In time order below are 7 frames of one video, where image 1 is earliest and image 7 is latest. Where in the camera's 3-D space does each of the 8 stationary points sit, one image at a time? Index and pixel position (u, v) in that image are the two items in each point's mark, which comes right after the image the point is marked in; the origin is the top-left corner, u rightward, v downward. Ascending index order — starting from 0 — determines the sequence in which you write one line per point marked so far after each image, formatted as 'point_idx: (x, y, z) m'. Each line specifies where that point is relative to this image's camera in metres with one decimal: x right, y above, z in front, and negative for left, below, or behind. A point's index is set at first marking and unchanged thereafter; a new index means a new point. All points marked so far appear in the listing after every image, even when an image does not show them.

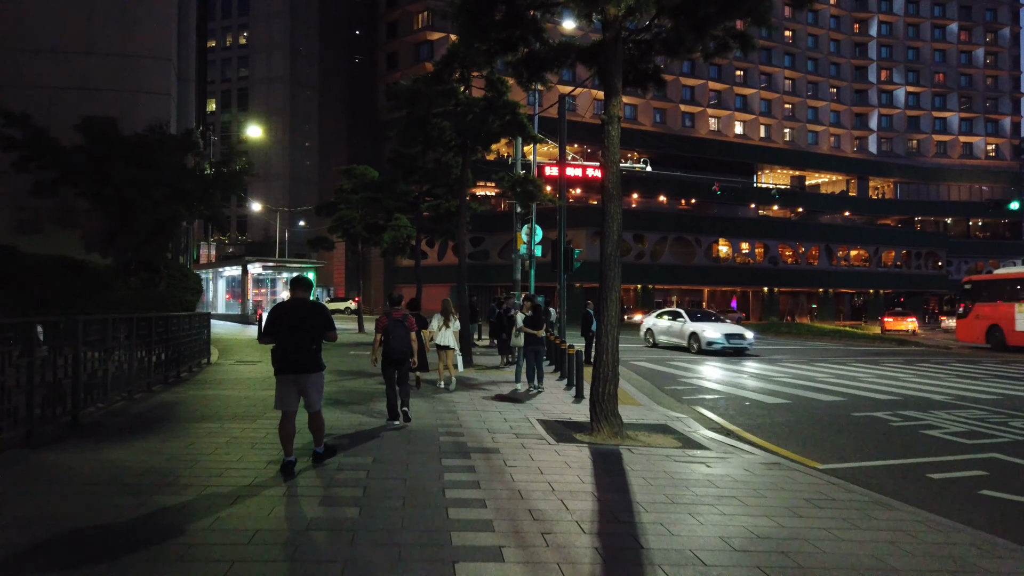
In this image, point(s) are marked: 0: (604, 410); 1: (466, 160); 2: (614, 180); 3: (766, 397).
0: (+1.1, -1.4, +8.9) m
1: (-1.1, +3.1, +18.9) m
2: (+1.2, +1.3, +9.1) m
3: (+4.6, -2.0, +14.0) m
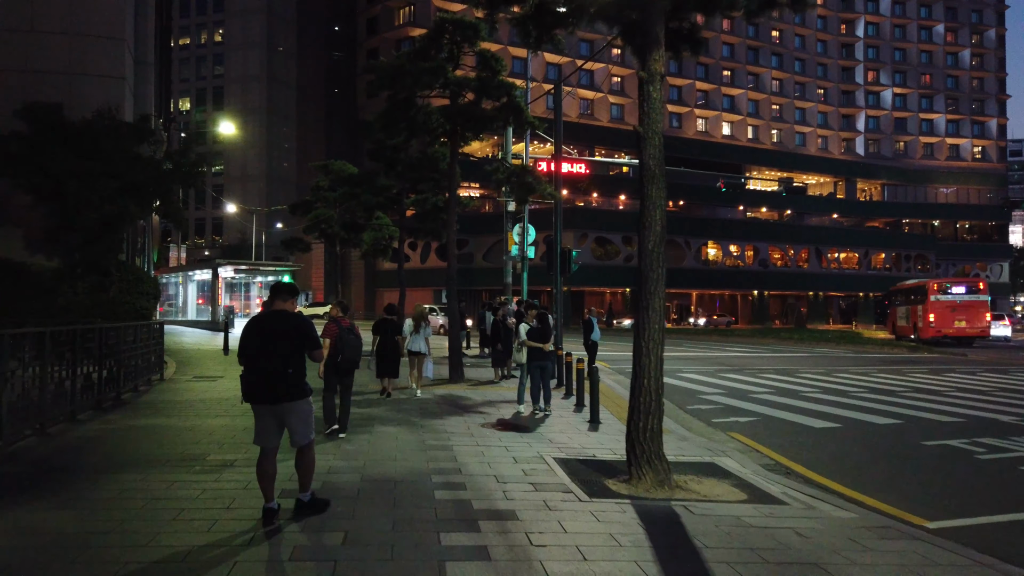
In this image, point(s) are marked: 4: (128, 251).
0: (+1.2, -1.5, +6.9) m
1: (-1.2, +3.0, +16.9) m
2: (+1.3, +1.2, +7.1) m
3: (+4.6, -2.0, +12.0) m
4: (-9.9, +0.9, +19.8) m
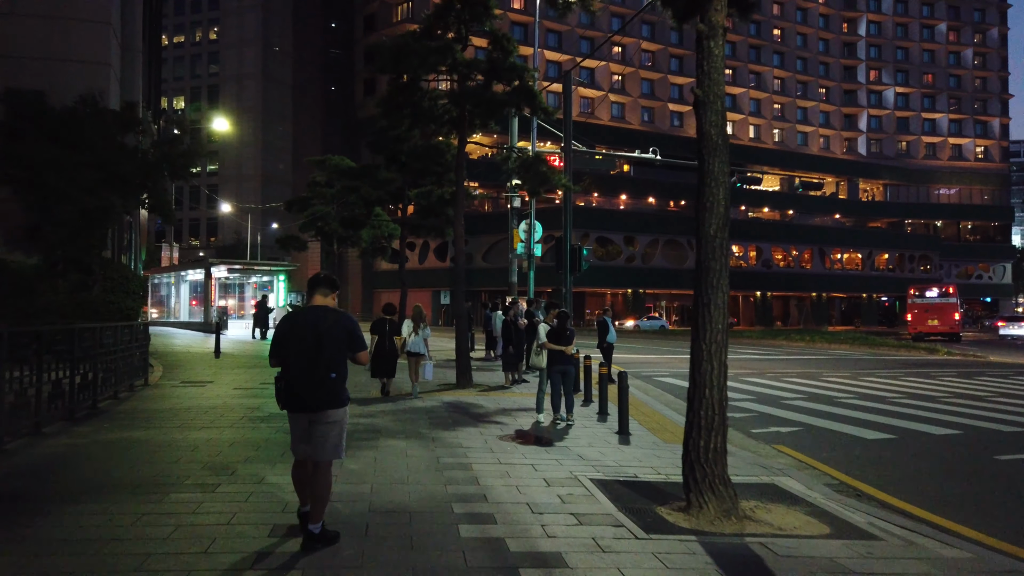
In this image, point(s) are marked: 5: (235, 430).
0: (+1.5, -1.4, +5.8) m
1: (-1.0, +3.0, +15.8) m
2: (+1.6, +1.3, +6.0) m
3: (+4.9, -2.0, +10.9) m
4: (-9.7, +1.0, +18.6) m
5: (-3.3, -1.7, +9.2) m
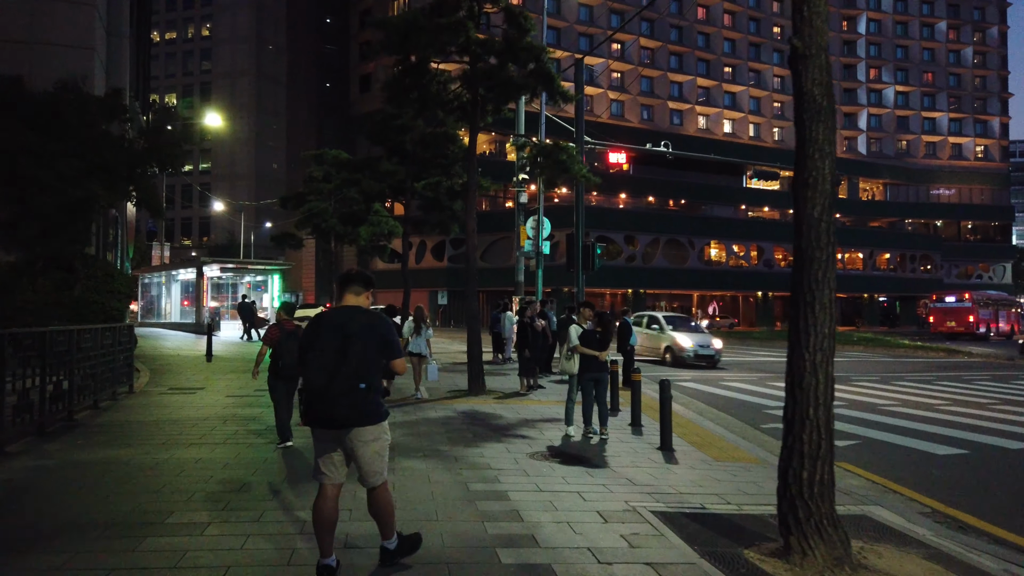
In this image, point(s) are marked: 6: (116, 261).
0: (+1.9, -1.4, +4.7) m
1: (-0.7, +3.1, +14.6) m
2: (+2.0, +1.3, +4.9) m
3: (+5.2, -2.0, +9.9) m
4: (-9.5, +1.0, +17.4) m
5: (-3.0, -1.7, +8.1) m
6: (-9.9, +0.7, +19.3) m
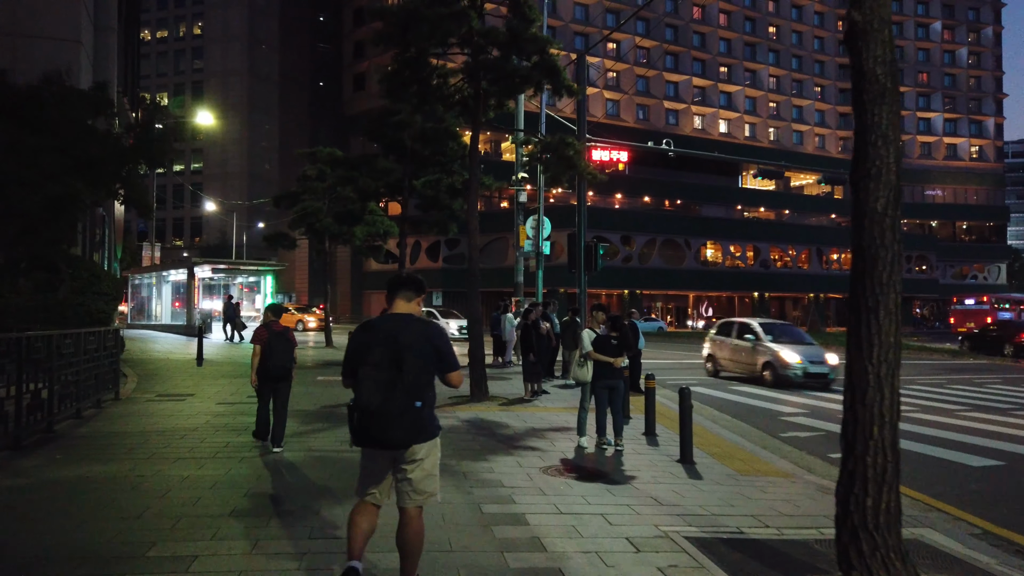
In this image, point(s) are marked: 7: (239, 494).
0: (+2.0, -1.4, +4.2) m
1: (-0.7, +3.0, +14.1) m
2: (+2.1, +1.3, +4.4) m
3: (+5.3, -2.0, +9.4) m
4: (-9.4, +0.9, +16.8) m
5: (-2.9, -1.7, +7.5) m
6: (-9.9, +0.6, +18.6) m
7: (-2.3, -1.7, +6.5) m
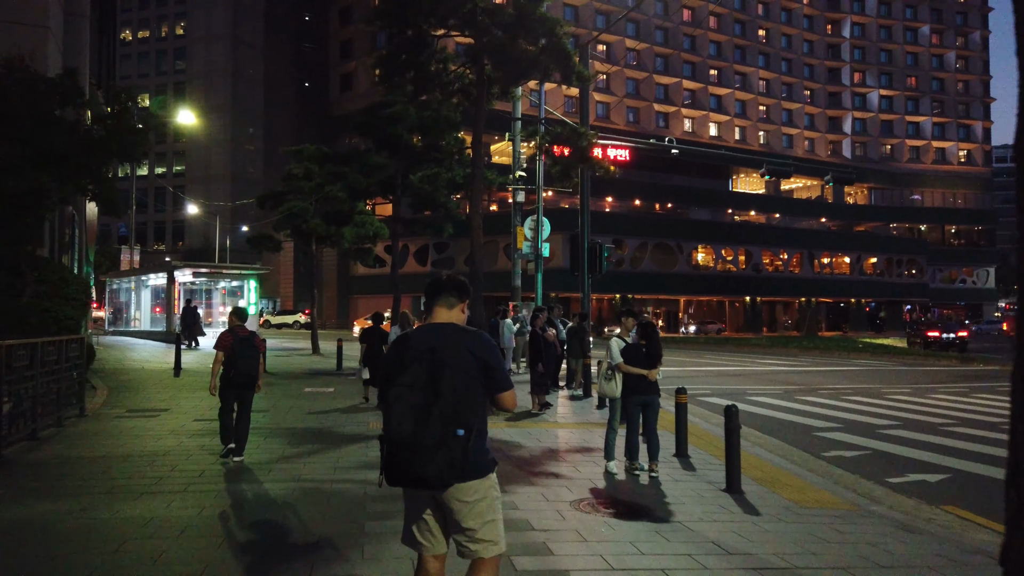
0: (+2.3, -1.4, +3.1) m
1: (-0.6, +3.0, +13.0) m
2: (+2.4, +1.3, +3.3) m
3: (+5.5, -2.0, +8.3) m
4: (-9.4, +0.9, +15.5) m
5: (-2.7, -1.8, +6.3) m
6: (-9.9, +0.5, +17.3) m
7: (-2.1, -1.7, +5.3) m
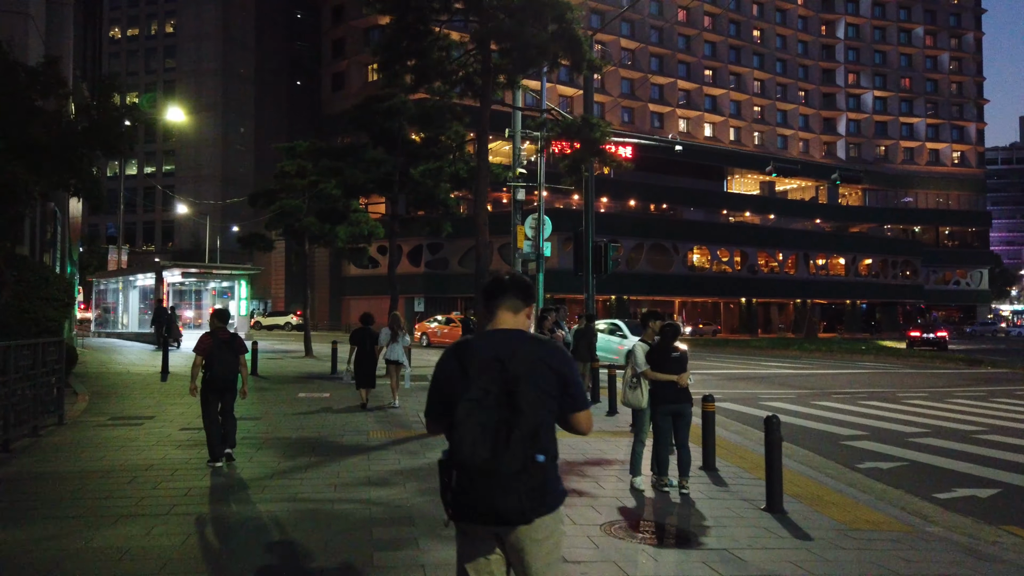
0: (+2.5, -1.4, +2.5) m
1: (-0.5, +3.0, +12.3) m
2: (+2.6, +1.3, +2.7) m
3: (+5.6, -2.0, +7.7) m
4: (-9.3, +0.9, +14.8) m
5: (-2.5, -1.7, +5.7) m
6: (-9.9, +0.5, +16.6) m
7: (-1.9, -1.7, +4.6) m
